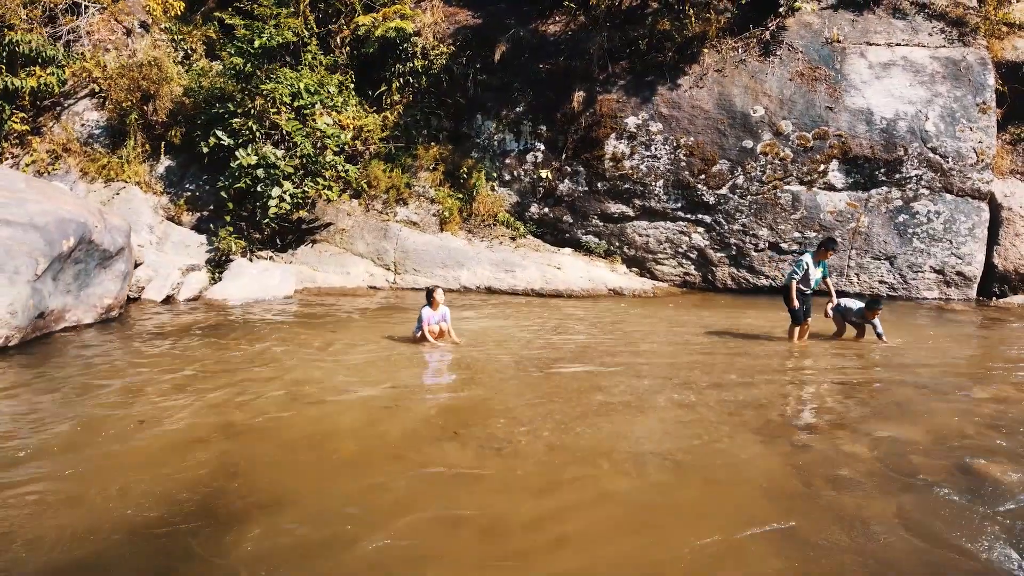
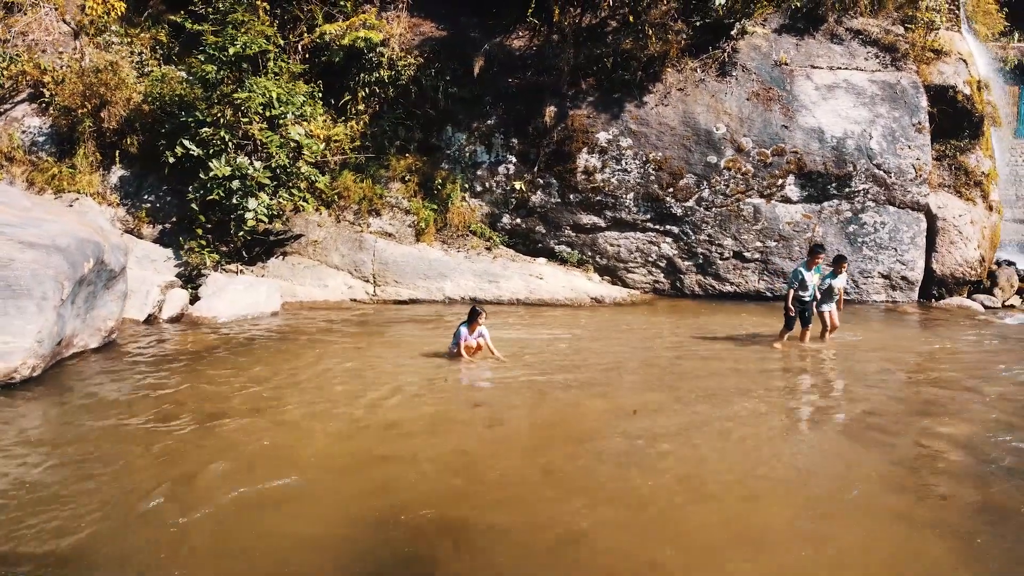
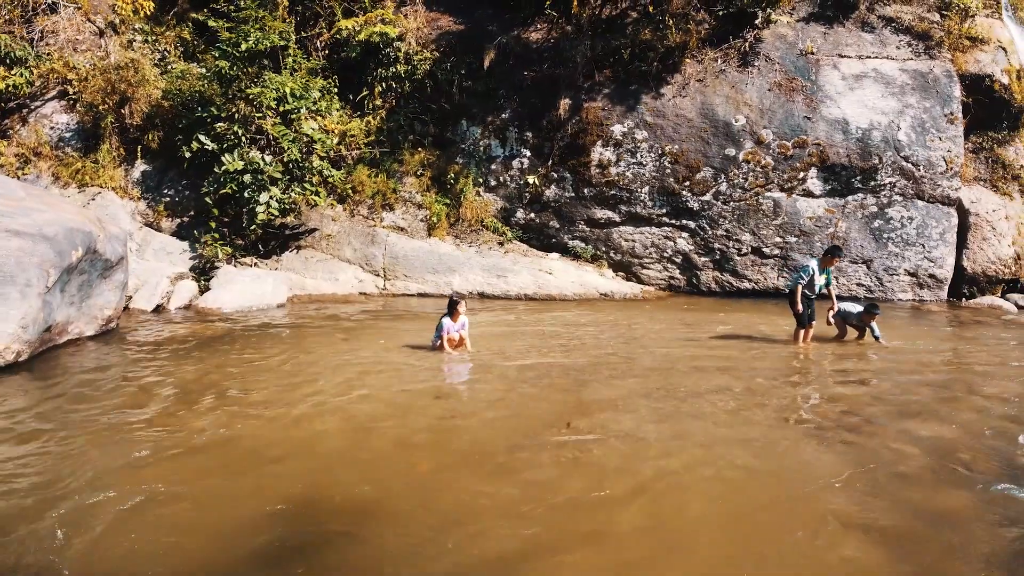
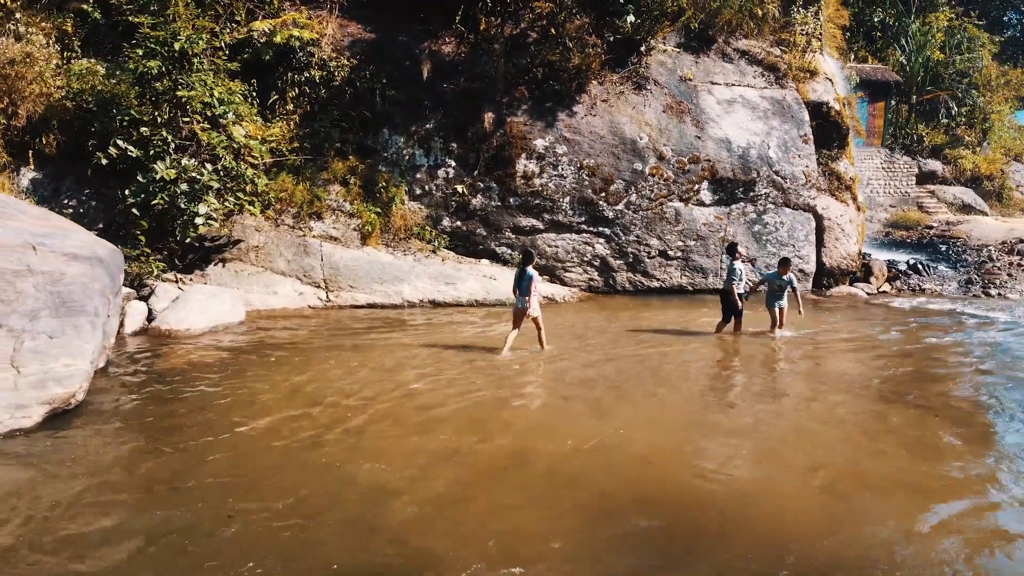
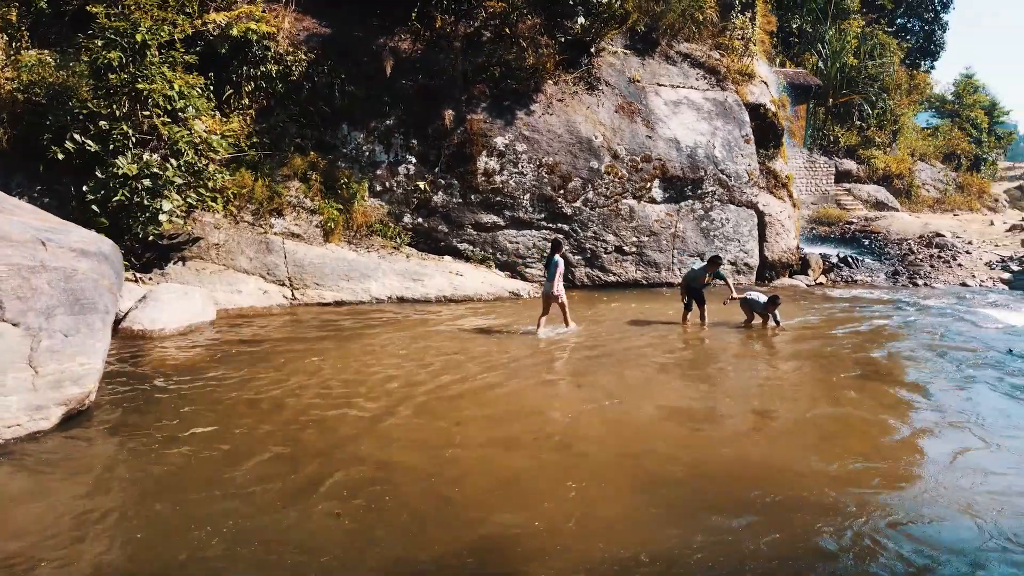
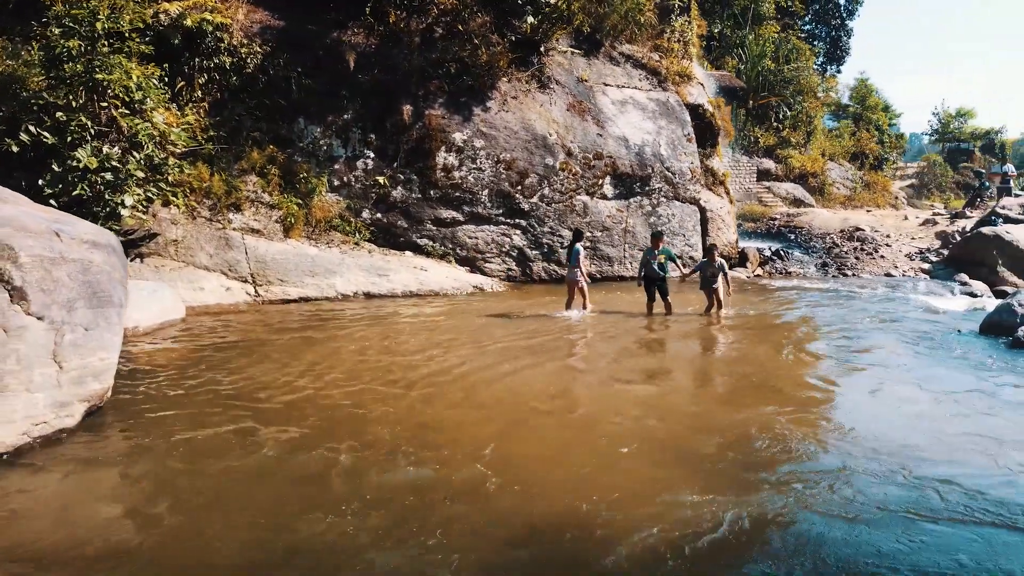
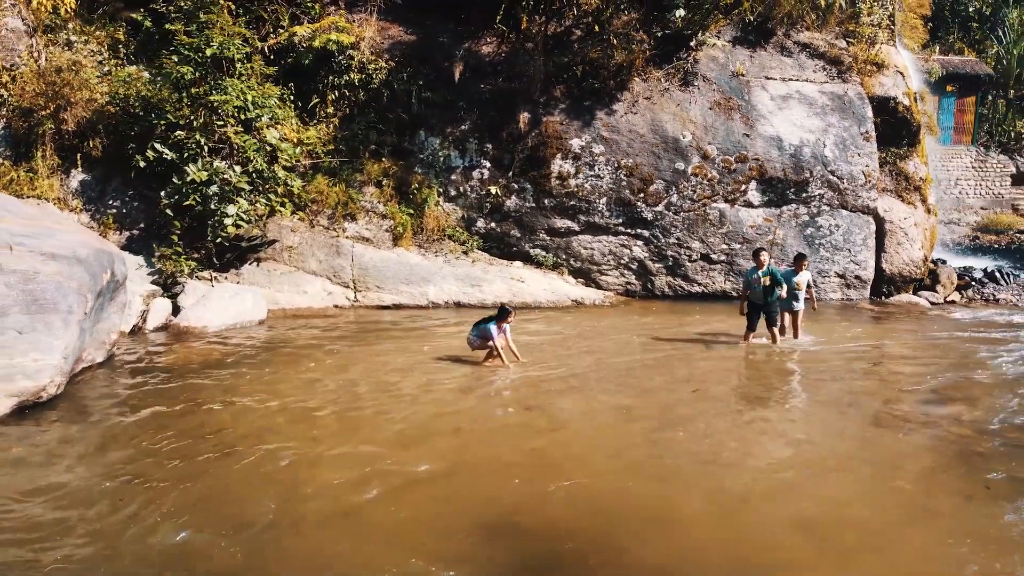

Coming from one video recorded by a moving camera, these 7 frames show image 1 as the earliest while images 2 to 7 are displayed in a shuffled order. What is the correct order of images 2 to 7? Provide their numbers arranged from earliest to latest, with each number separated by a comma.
3, 2, 7, 4, 5, 6
